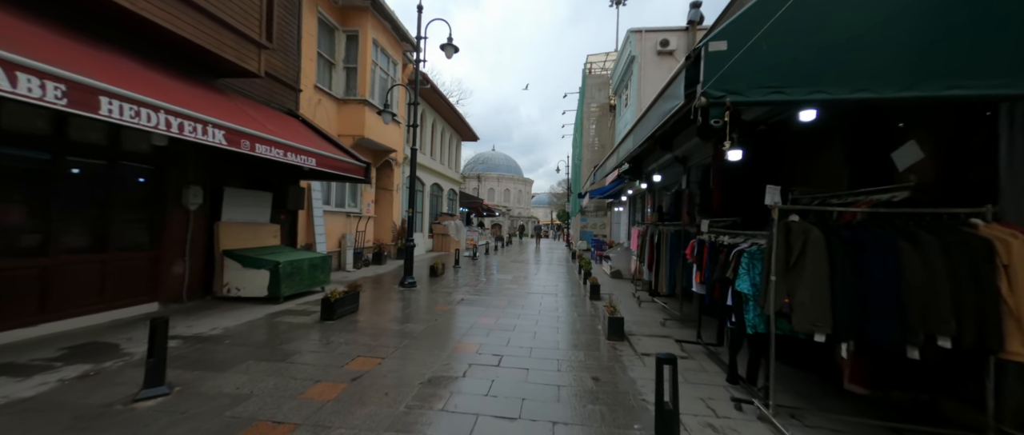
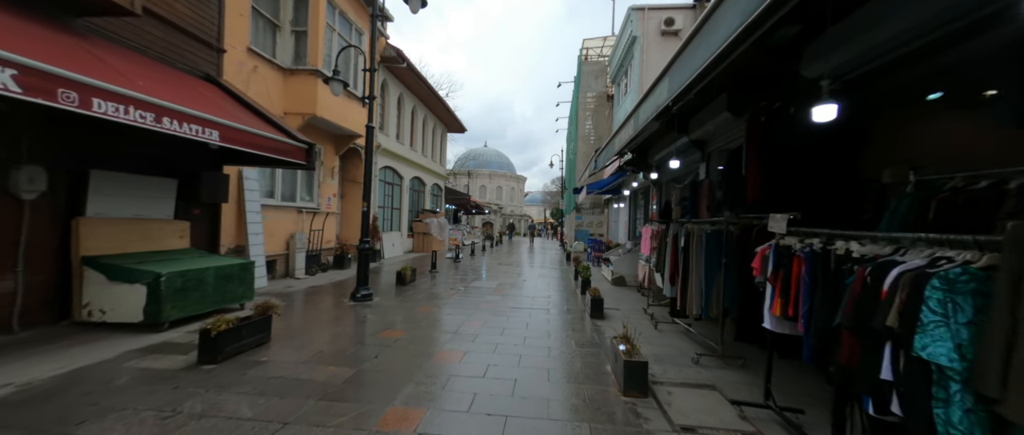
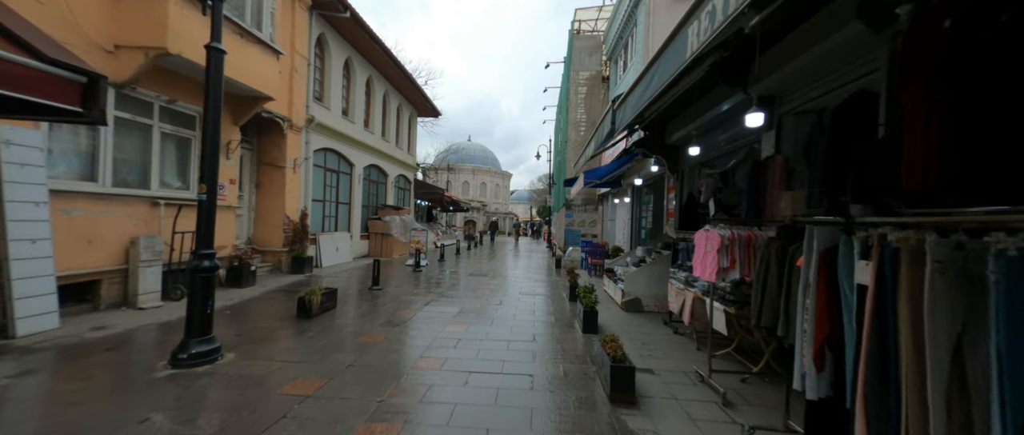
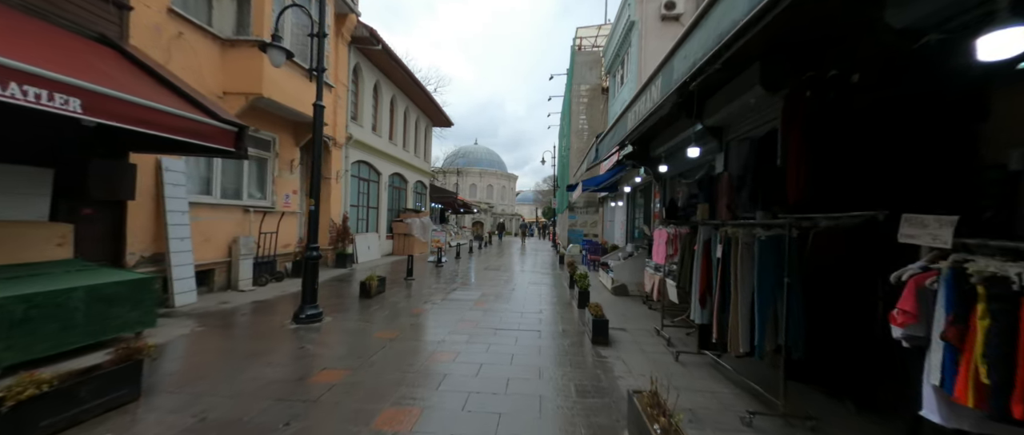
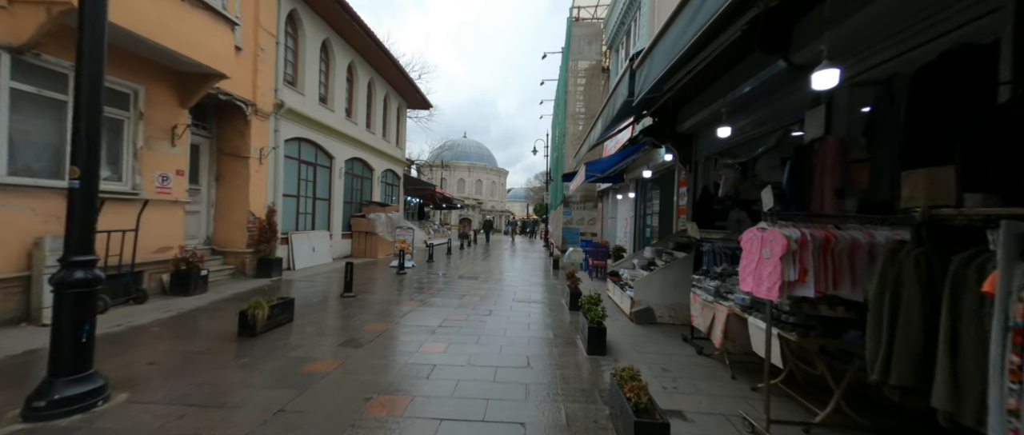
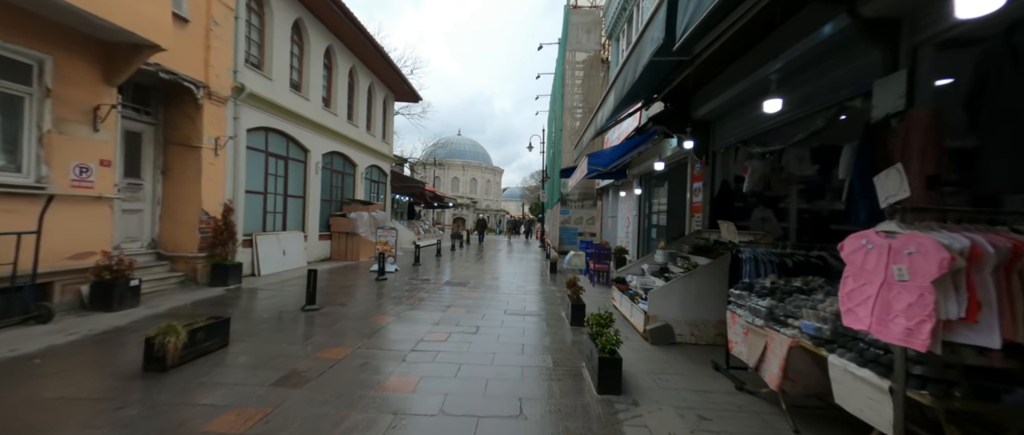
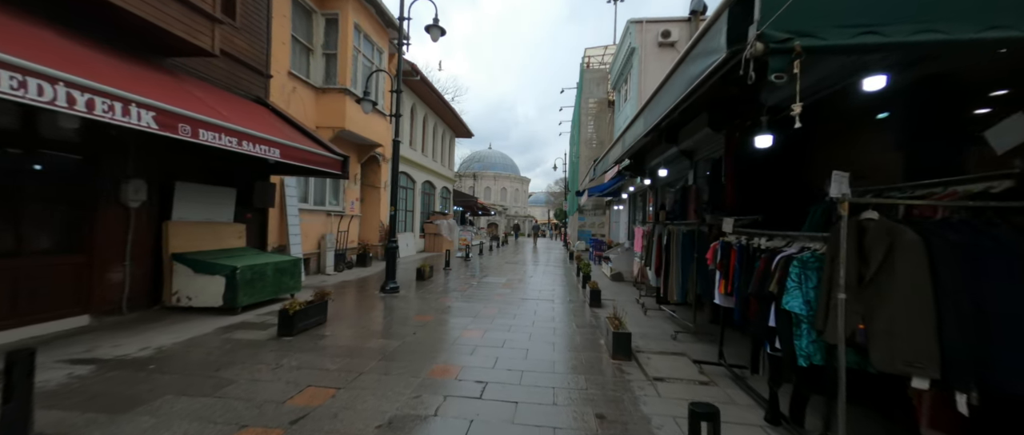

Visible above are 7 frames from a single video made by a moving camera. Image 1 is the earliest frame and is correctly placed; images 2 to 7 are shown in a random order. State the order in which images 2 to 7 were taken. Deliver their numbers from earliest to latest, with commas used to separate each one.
7, 2, 4, 3, 5, 6
